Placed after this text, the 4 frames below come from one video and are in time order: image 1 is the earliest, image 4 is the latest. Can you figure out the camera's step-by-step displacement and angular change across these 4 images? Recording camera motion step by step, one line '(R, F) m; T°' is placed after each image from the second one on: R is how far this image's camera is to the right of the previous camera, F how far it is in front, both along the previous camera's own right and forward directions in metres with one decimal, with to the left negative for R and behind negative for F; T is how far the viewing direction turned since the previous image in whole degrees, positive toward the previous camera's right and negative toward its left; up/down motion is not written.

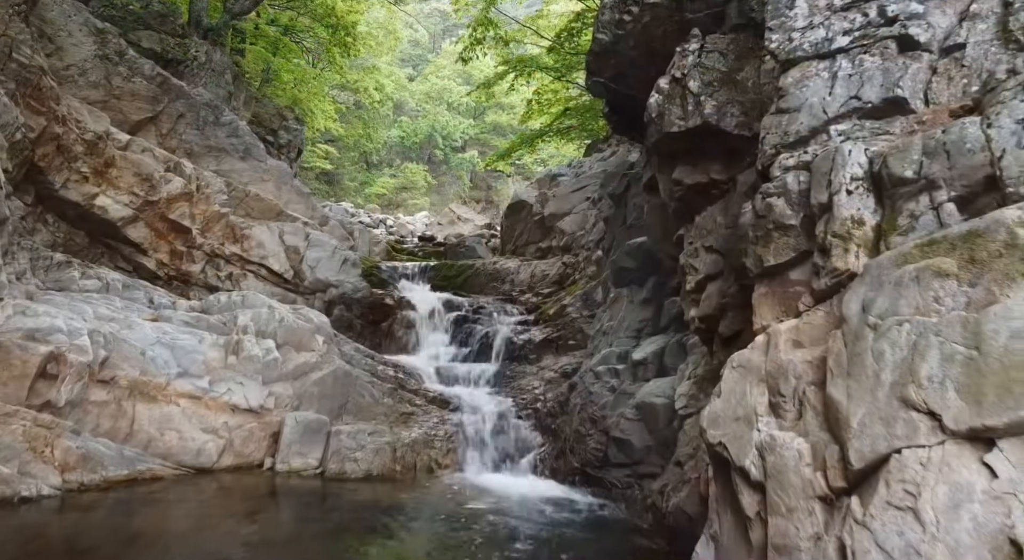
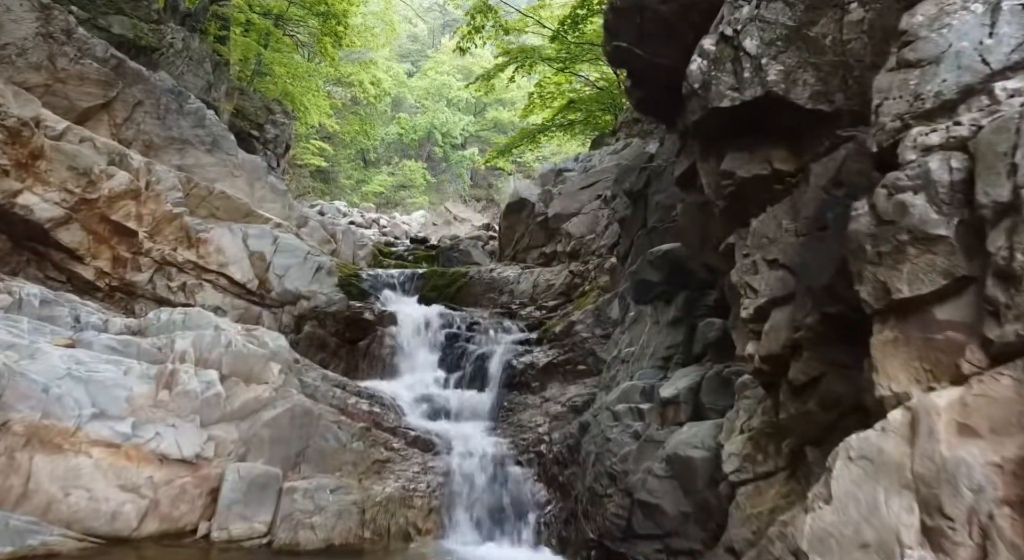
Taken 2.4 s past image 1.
(0.0, +1.9) m; 0°
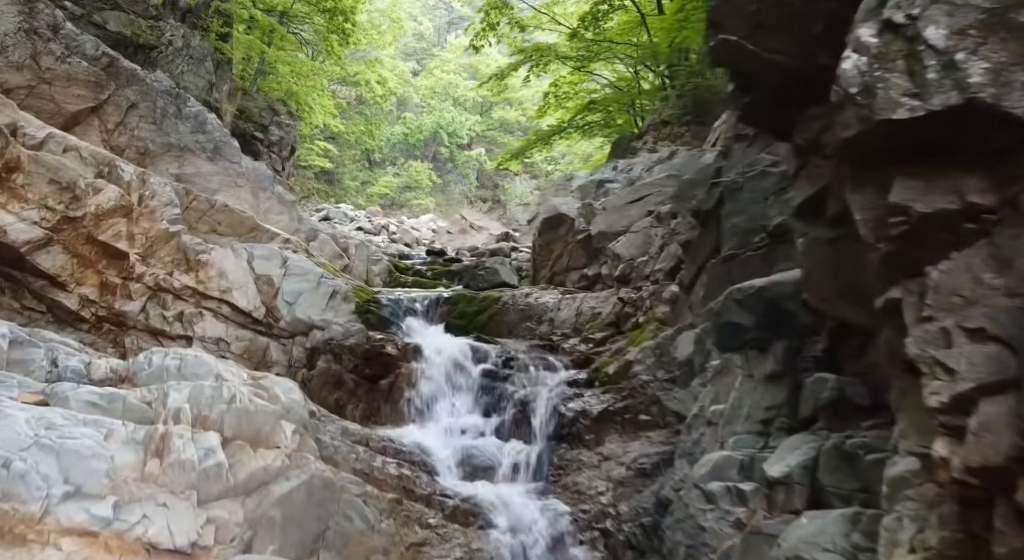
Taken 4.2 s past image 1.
(-0.6, +1.4) m; 0°
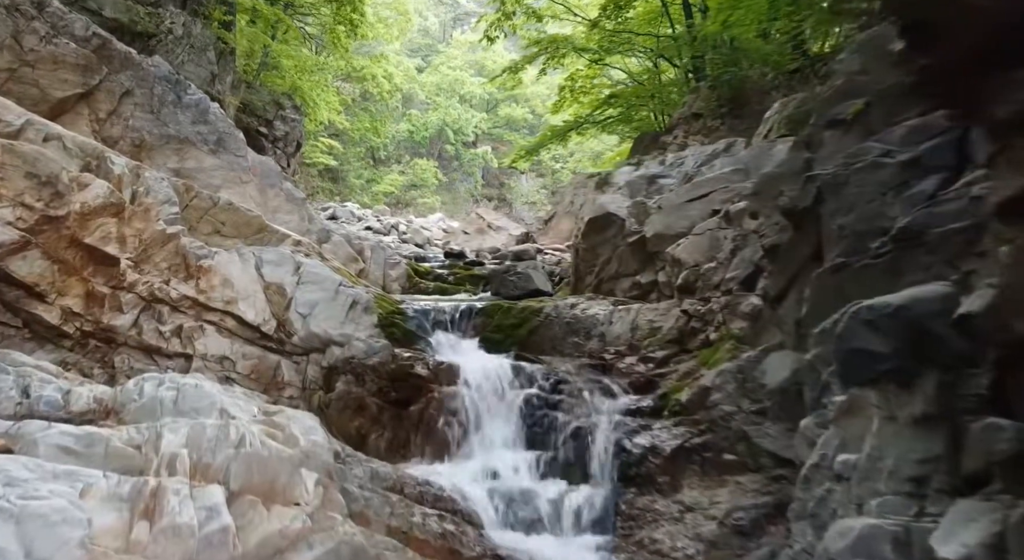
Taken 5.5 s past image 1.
(-0.6, +1.4) m; 0°
